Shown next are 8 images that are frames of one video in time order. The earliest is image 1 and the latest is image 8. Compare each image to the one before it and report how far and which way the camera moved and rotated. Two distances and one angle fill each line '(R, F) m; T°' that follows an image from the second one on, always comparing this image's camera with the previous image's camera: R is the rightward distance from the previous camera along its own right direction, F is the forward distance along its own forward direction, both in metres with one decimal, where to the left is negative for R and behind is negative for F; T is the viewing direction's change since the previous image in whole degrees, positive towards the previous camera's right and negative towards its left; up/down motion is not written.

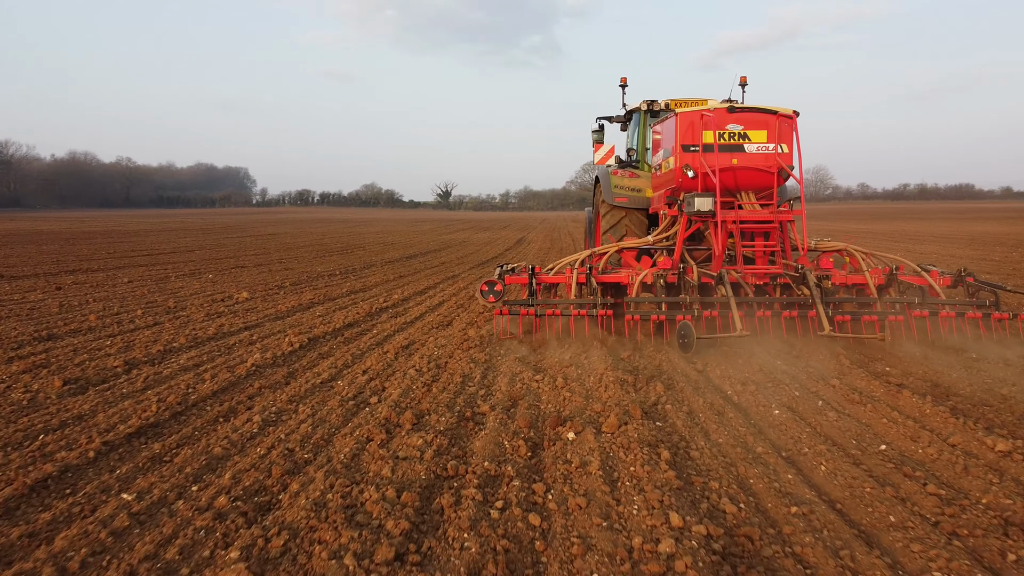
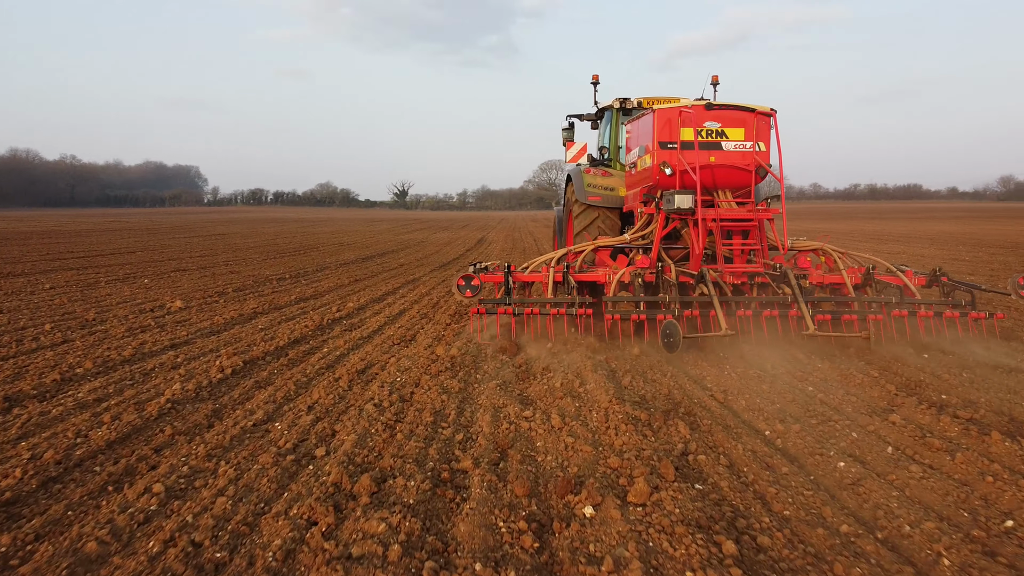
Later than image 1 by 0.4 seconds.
(0.0, +0.3) m; +4°
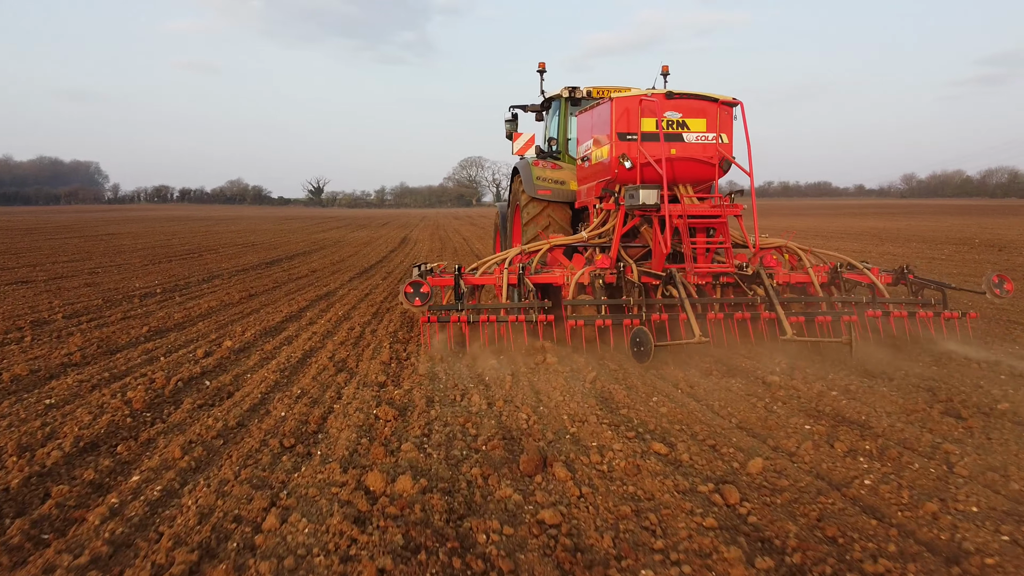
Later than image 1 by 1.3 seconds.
(-0.1, +0.9) m; +8°
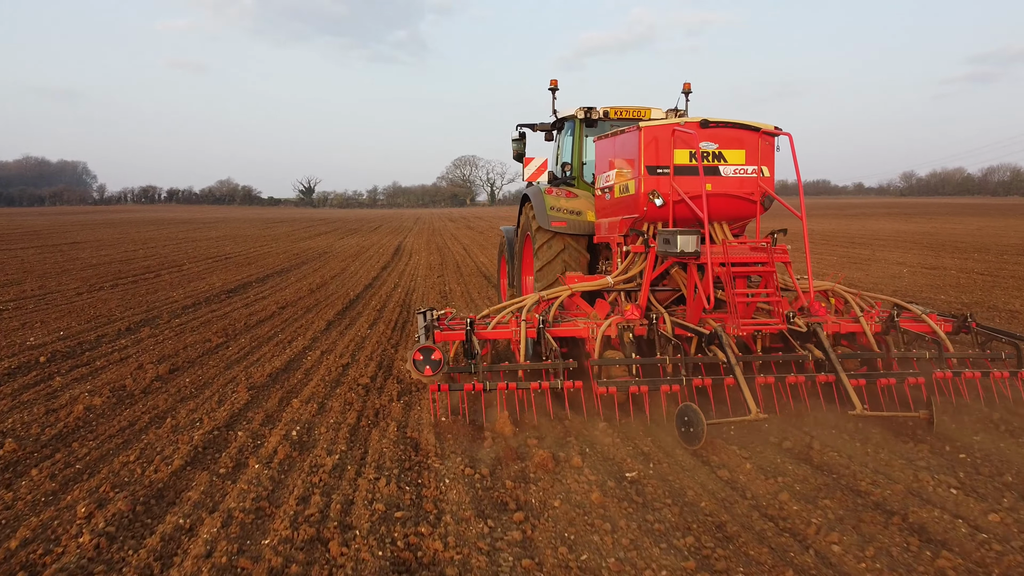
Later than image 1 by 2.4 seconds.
(-0.2, +1.1) m; +1°
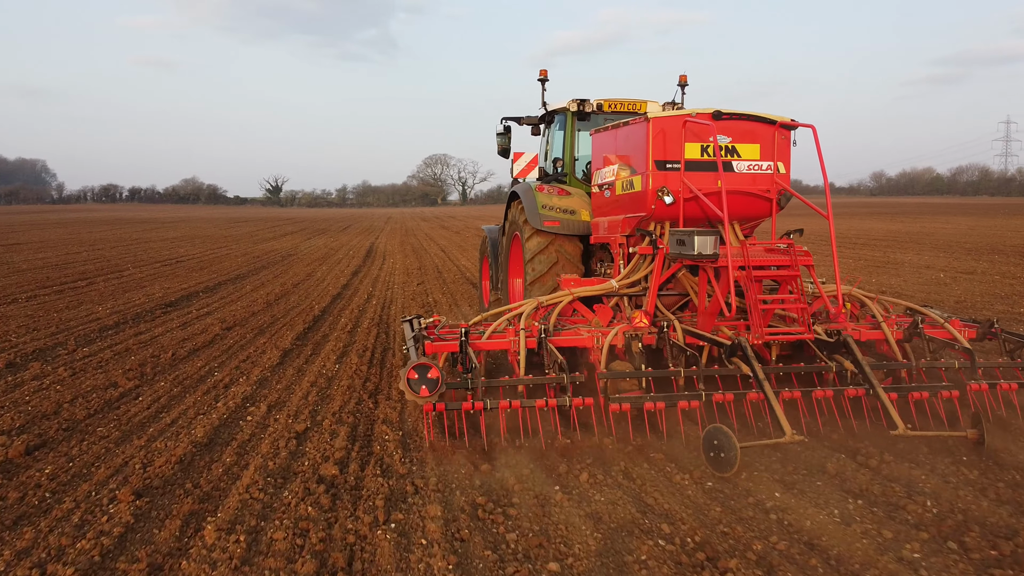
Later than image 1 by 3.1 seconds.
(-0.2, +0.8) m; +3°
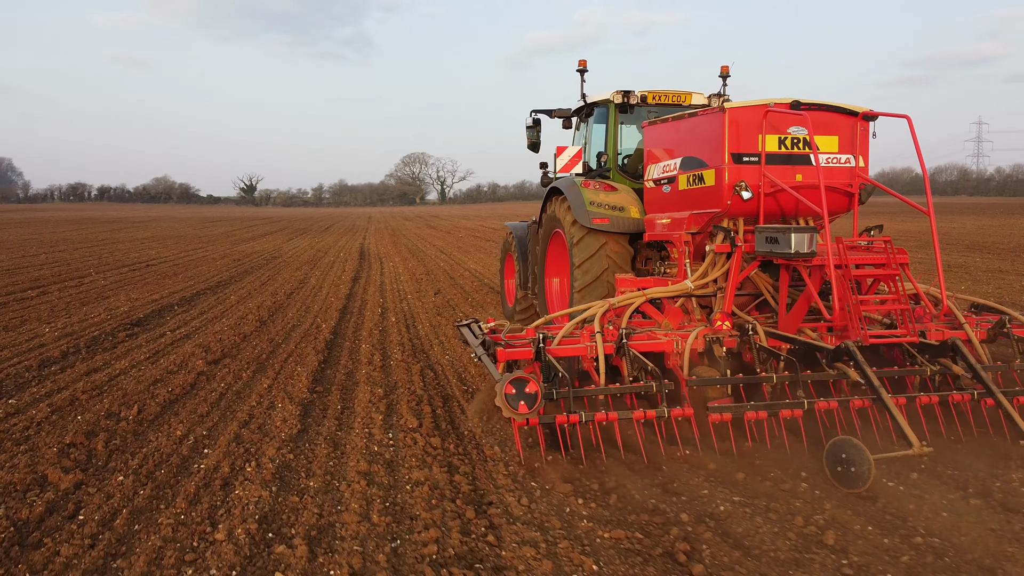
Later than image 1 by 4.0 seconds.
(-0.5, +0.8) m; +2°
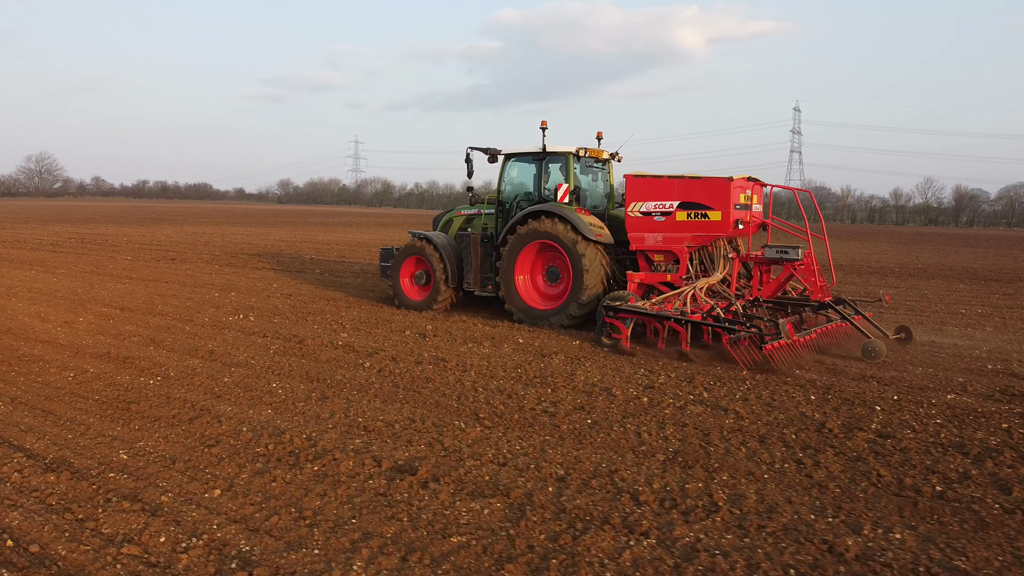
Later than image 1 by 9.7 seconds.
(+0.2, -0.6) m; -2°
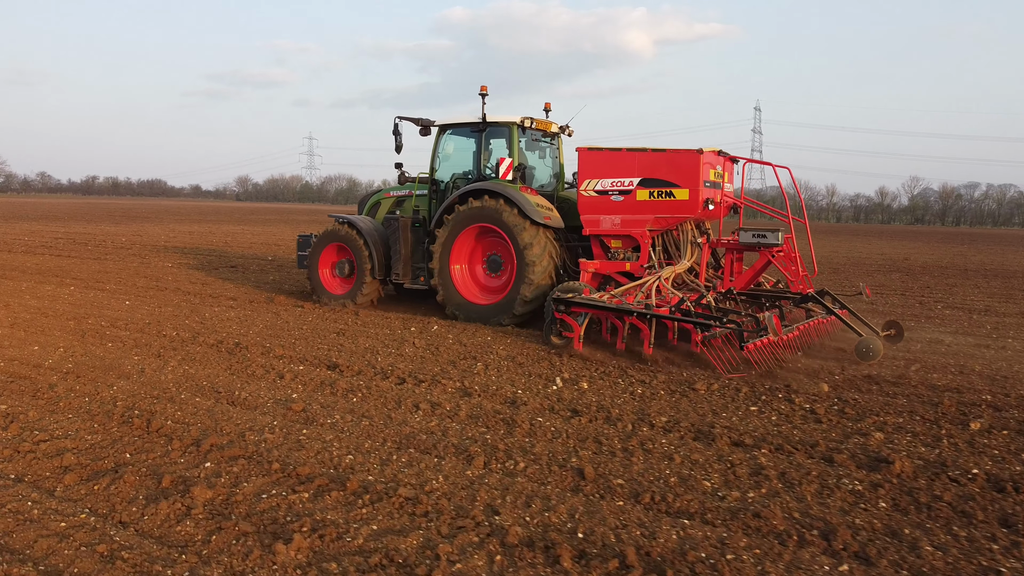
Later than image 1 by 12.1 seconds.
(+0.3, +0.9) m; +4°
